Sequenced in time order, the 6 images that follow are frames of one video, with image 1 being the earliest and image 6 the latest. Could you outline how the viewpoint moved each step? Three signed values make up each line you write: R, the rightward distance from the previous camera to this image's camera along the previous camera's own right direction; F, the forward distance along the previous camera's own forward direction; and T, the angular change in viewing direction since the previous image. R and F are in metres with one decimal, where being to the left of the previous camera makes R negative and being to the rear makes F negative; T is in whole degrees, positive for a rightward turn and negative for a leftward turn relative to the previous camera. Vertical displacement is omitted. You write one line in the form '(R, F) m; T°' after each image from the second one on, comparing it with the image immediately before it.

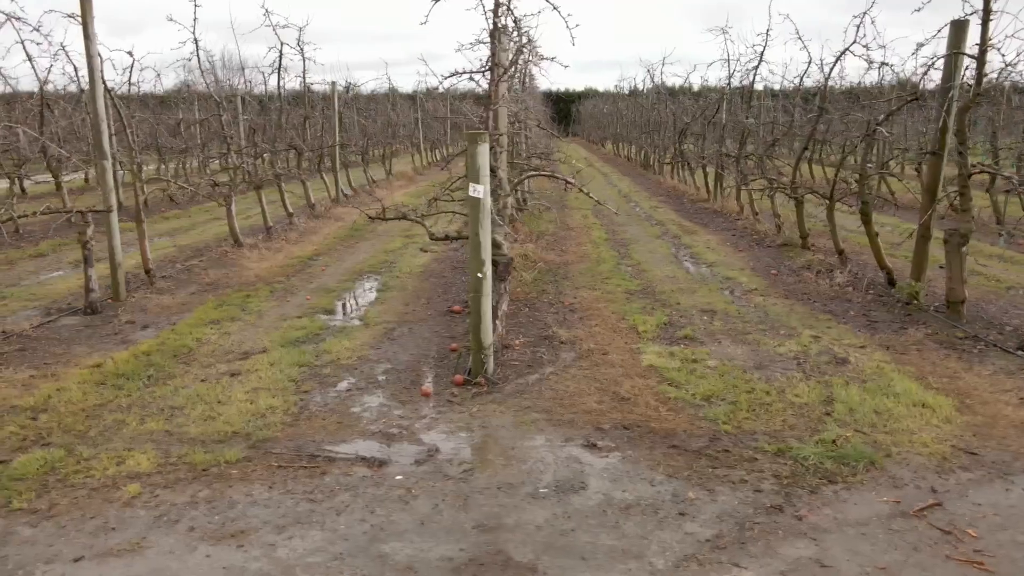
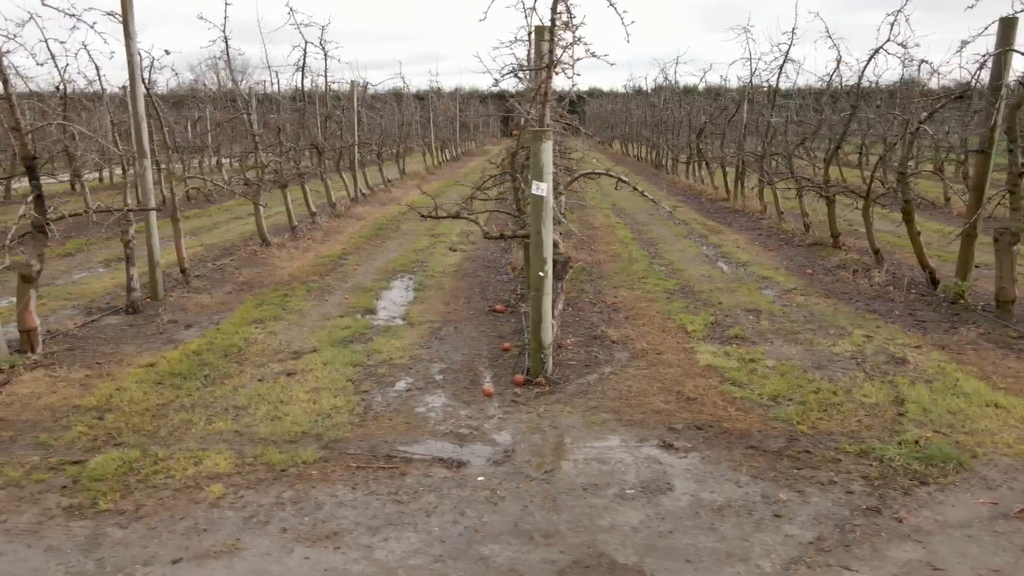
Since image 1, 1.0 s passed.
(-0.4, 0.0) m; 0°
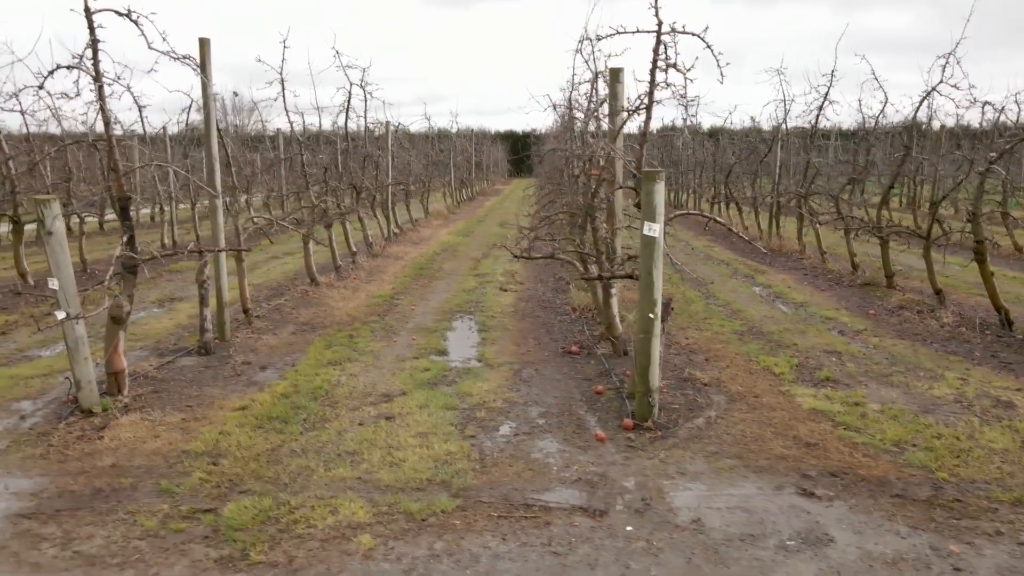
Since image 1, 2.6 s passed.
(-0.7, +0.1) m; 0°
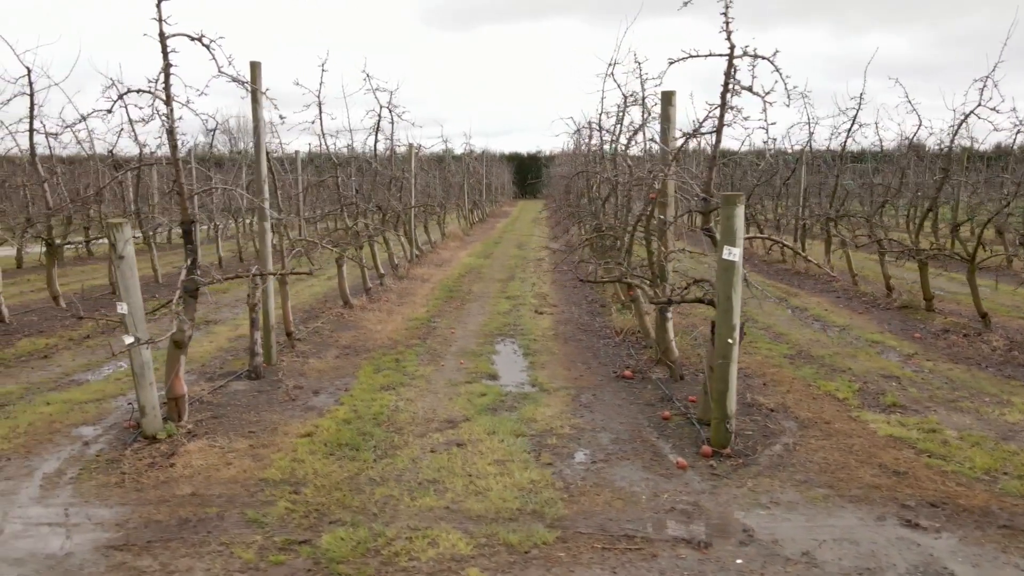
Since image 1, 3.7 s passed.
(-0.5, +0.1) m; 0°
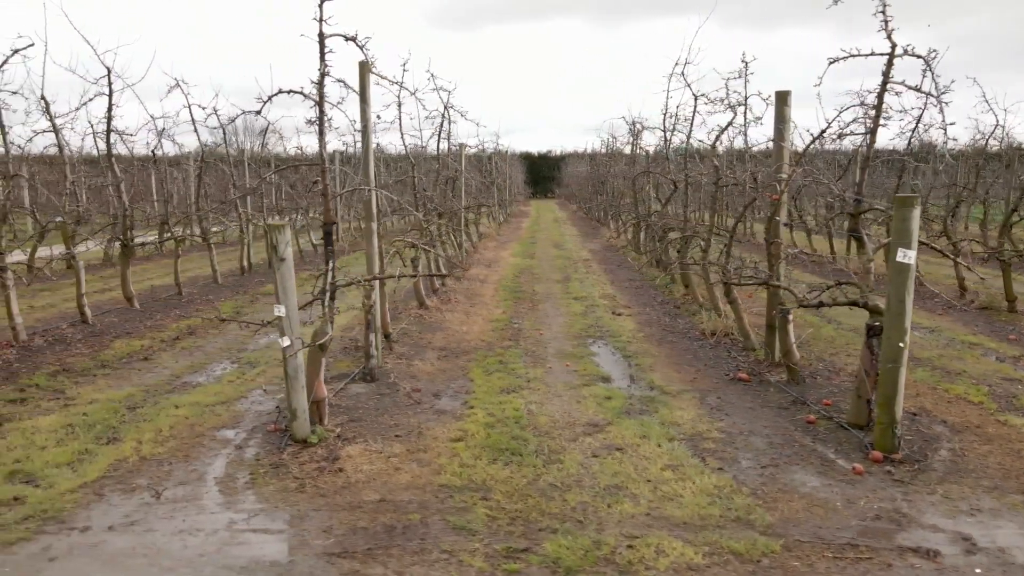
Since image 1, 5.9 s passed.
(-1.0, +0.1) m; 0°
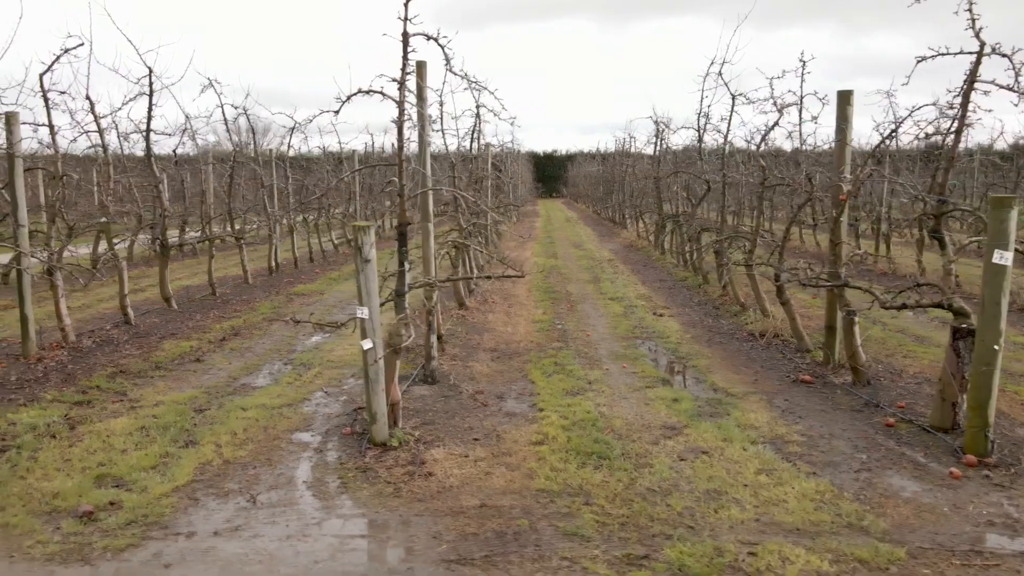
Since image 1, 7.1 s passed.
(-0.5, +0.1) m; 0°
